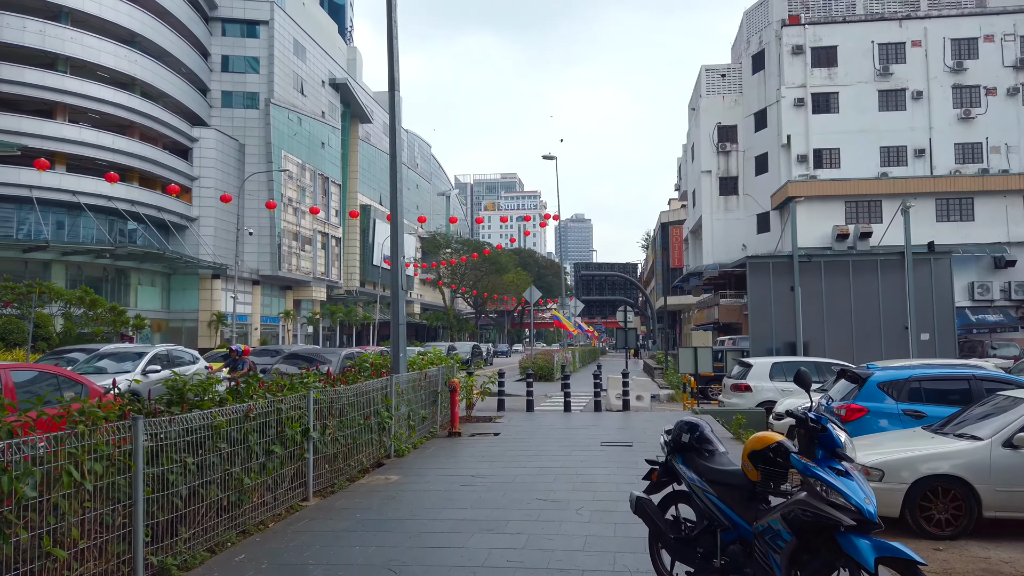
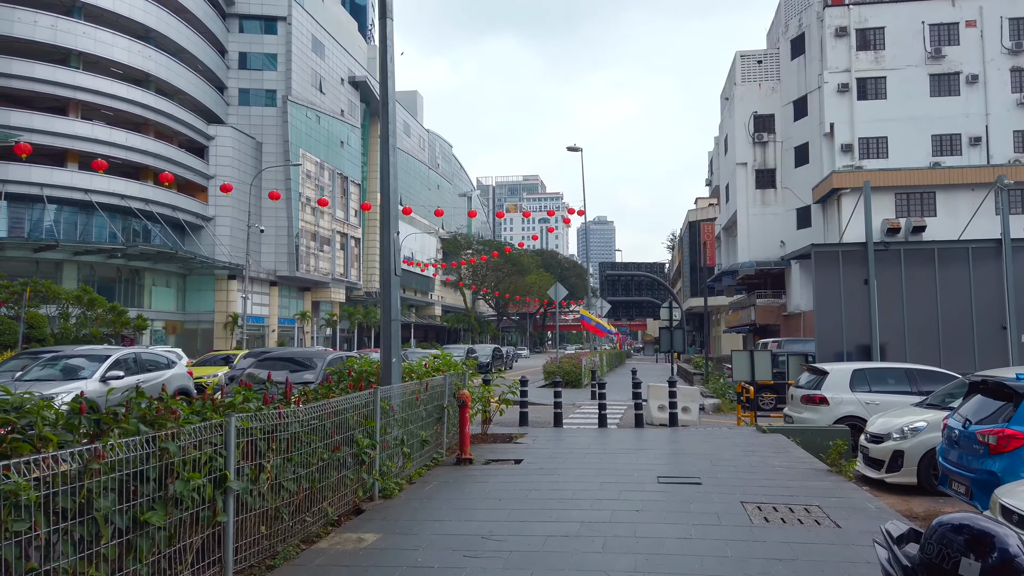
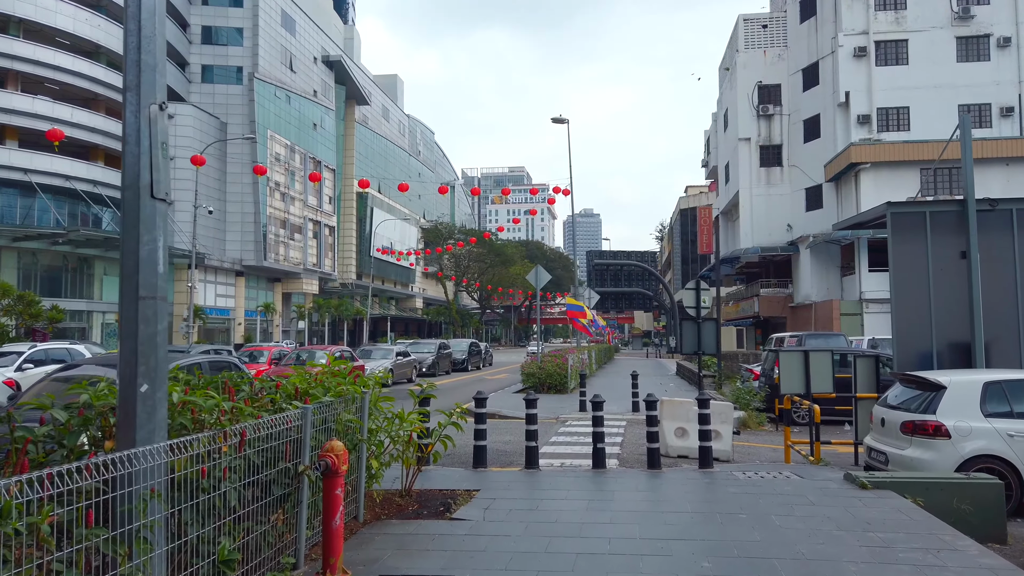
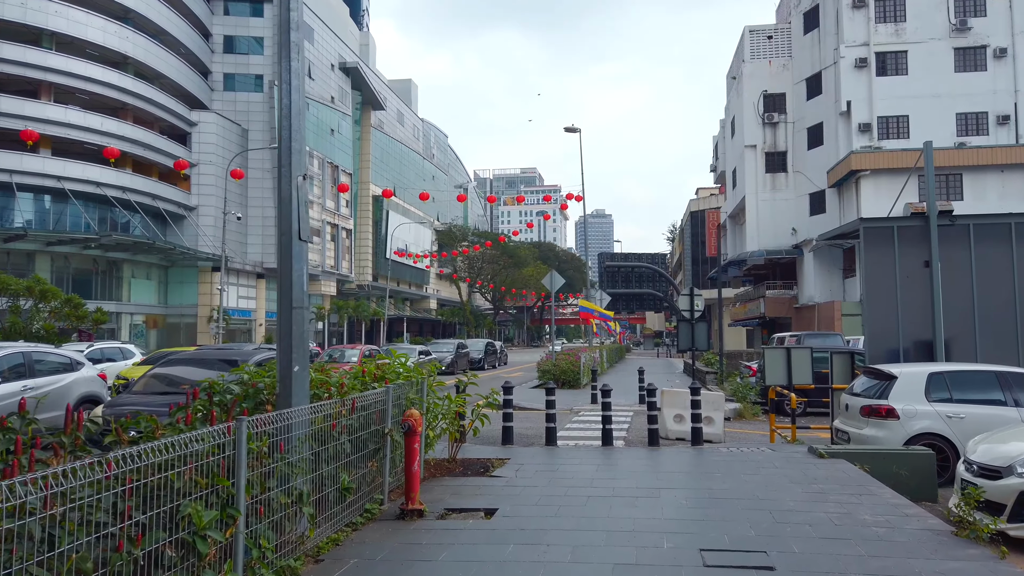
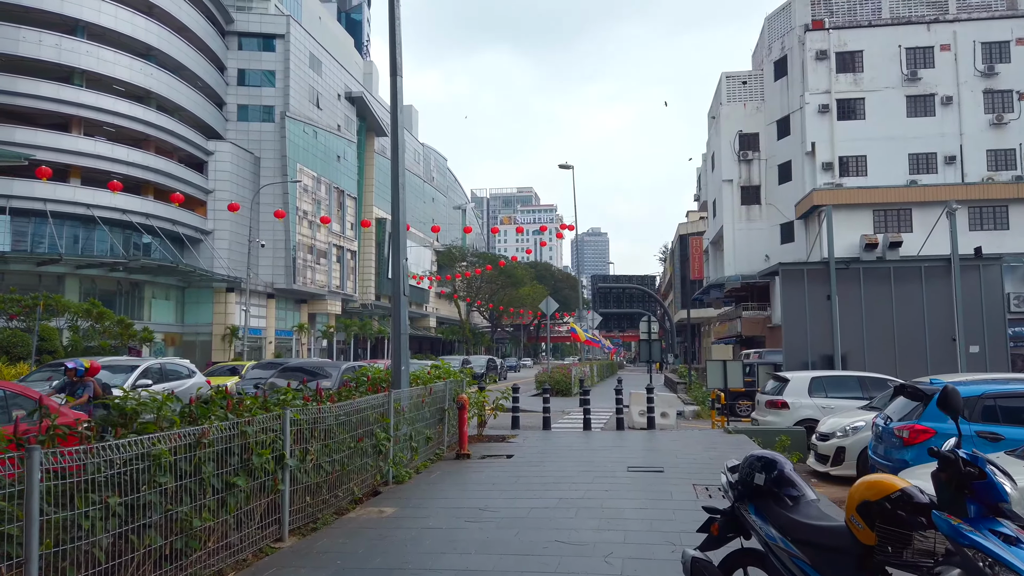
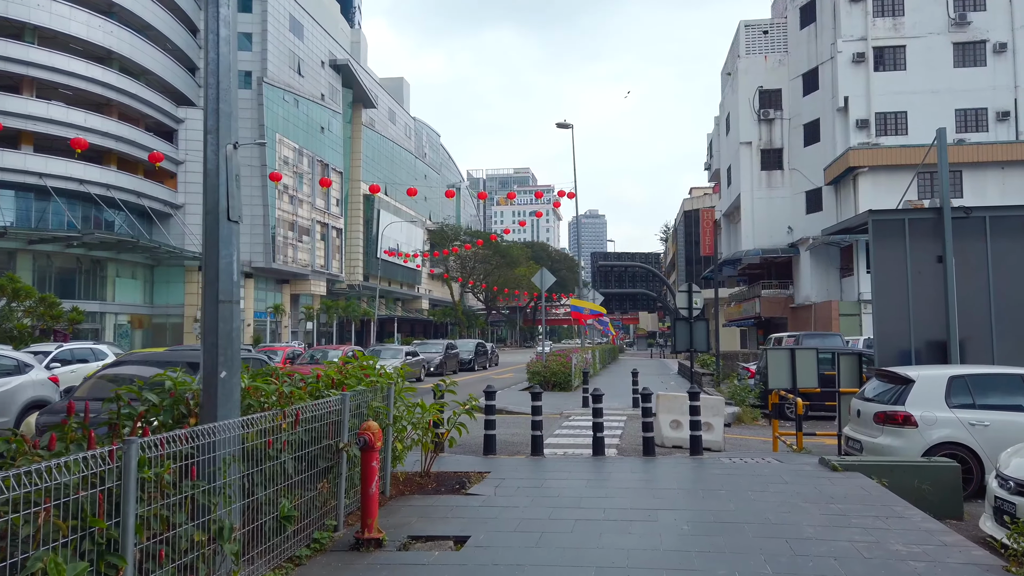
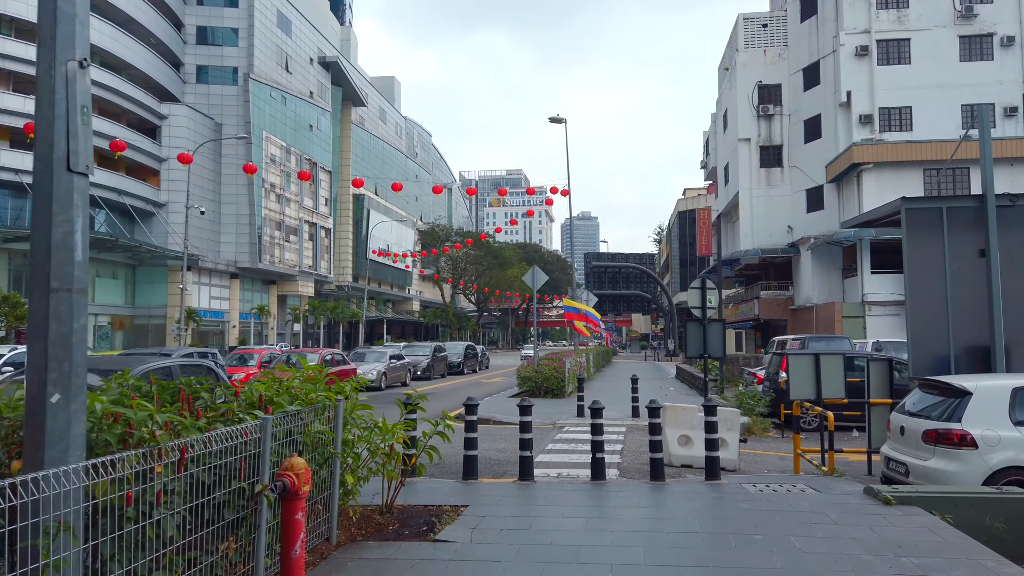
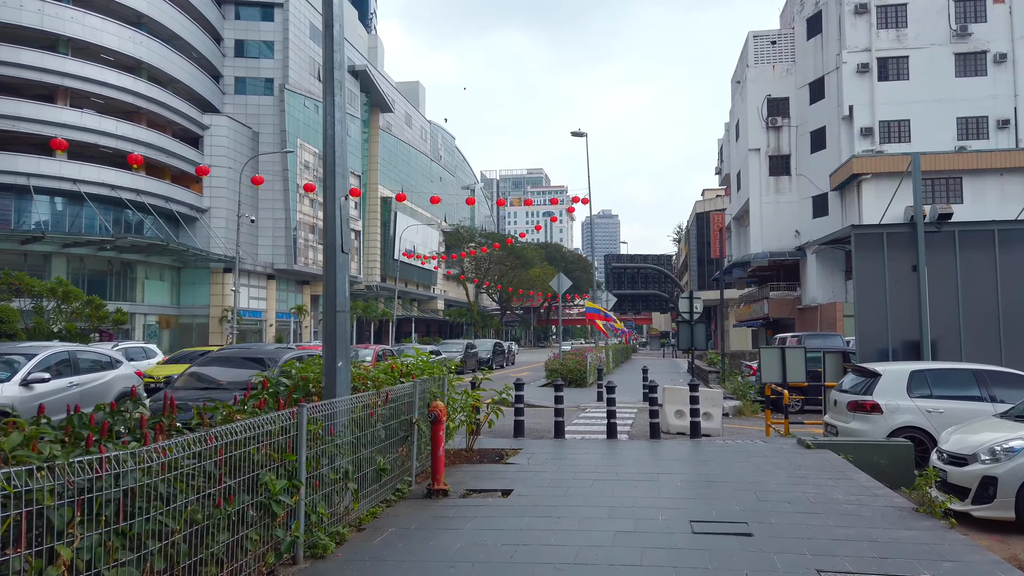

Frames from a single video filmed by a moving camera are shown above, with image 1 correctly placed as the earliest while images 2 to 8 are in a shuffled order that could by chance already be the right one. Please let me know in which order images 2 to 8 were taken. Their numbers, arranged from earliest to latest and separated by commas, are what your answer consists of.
5, 2, 8, 4, 6, 3, 7
